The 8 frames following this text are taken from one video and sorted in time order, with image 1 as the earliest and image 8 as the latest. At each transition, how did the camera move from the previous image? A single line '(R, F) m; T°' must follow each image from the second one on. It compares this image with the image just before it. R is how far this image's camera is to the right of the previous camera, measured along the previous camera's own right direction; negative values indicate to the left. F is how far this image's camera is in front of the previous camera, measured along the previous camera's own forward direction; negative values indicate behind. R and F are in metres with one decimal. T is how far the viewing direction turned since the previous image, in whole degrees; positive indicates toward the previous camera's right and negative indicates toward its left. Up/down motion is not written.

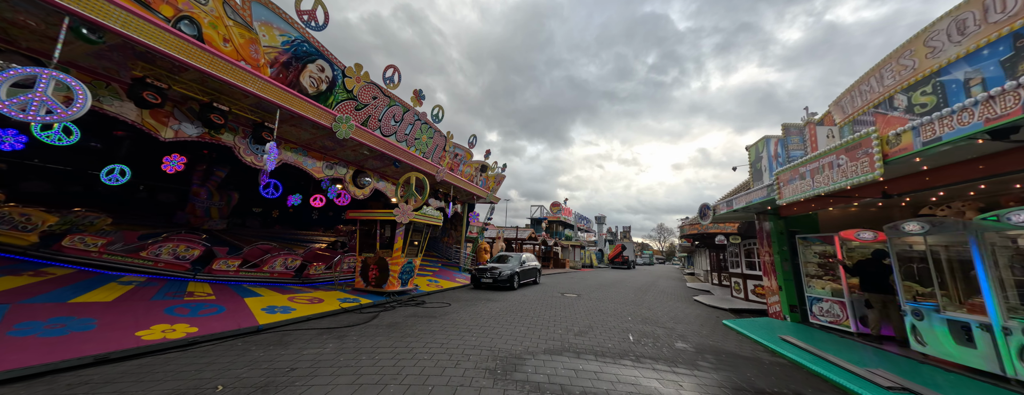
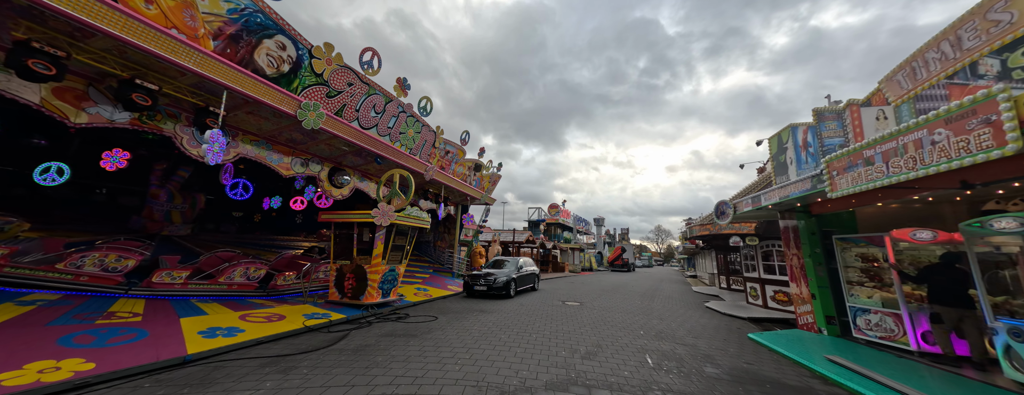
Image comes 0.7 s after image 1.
(+0.1, +0.9) m; 0°
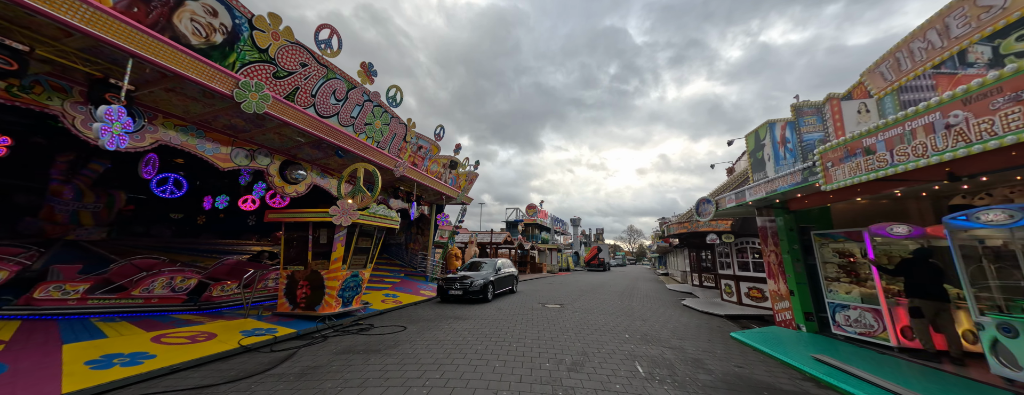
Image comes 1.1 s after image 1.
(0.0, +0.5) m; +5°
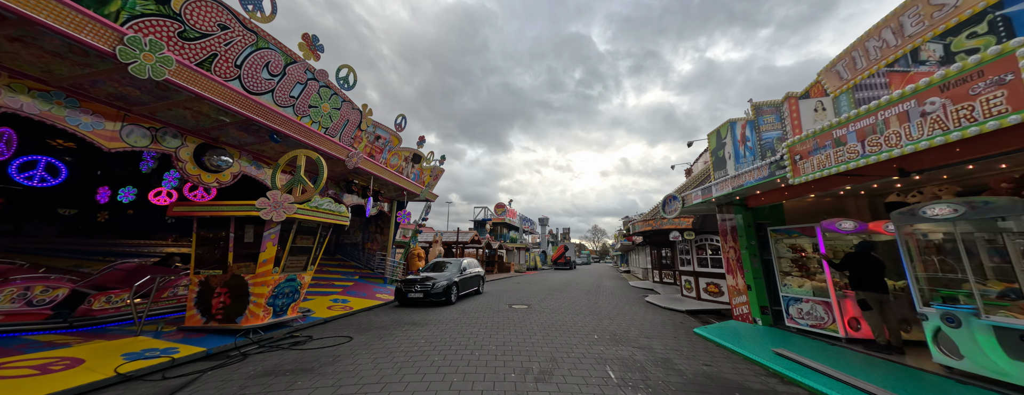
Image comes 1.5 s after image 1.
(+0.1, +0.5) m; +6°
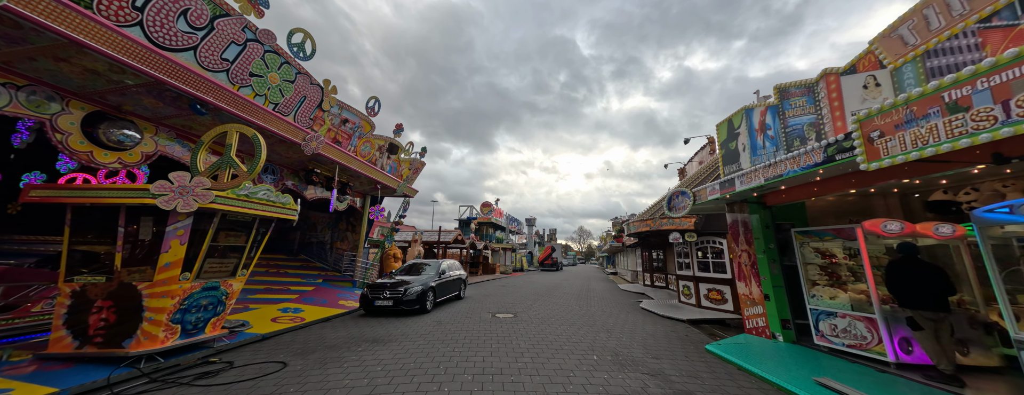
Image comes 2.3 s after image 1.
(0.0, +1.0) m; +3°
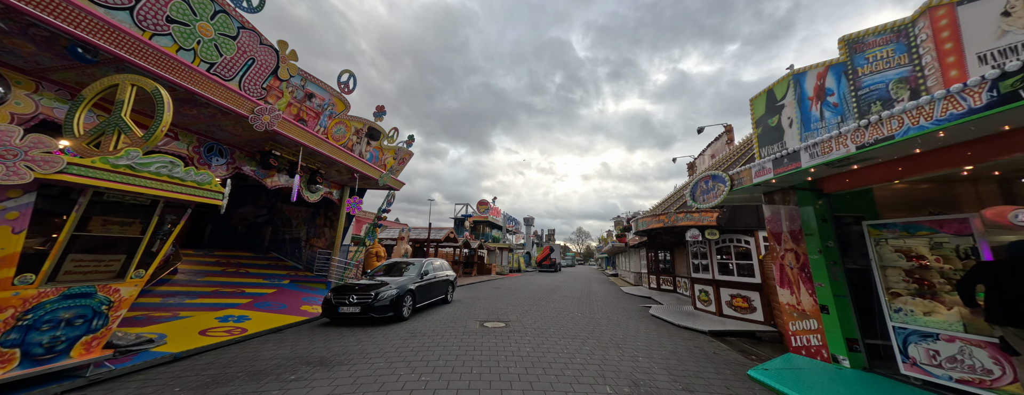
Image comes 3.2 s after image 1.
(+0.1, +1.2) m; 0°
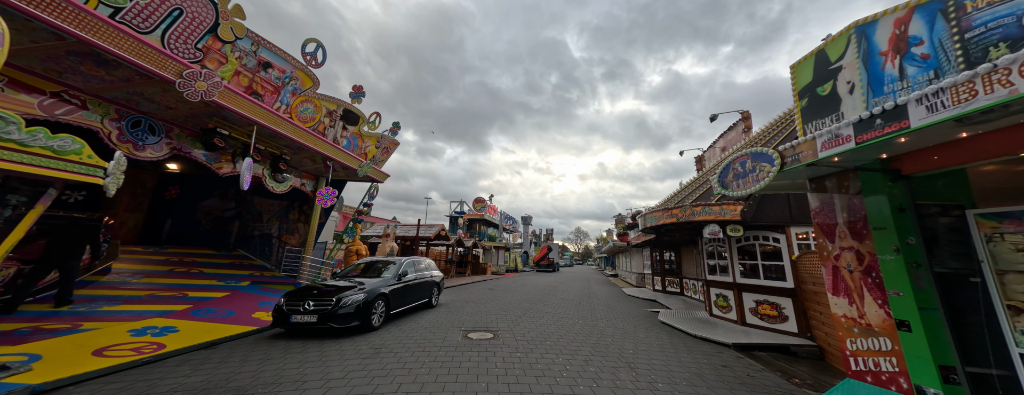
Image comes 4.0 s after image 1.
(+0.2, +1.0) m; 0°
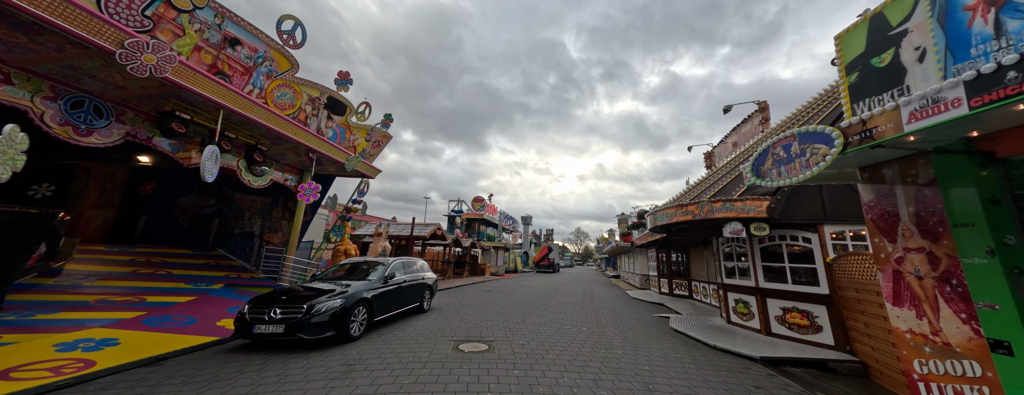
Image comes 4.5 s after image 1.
(0.0, +0.7) m; 0°
